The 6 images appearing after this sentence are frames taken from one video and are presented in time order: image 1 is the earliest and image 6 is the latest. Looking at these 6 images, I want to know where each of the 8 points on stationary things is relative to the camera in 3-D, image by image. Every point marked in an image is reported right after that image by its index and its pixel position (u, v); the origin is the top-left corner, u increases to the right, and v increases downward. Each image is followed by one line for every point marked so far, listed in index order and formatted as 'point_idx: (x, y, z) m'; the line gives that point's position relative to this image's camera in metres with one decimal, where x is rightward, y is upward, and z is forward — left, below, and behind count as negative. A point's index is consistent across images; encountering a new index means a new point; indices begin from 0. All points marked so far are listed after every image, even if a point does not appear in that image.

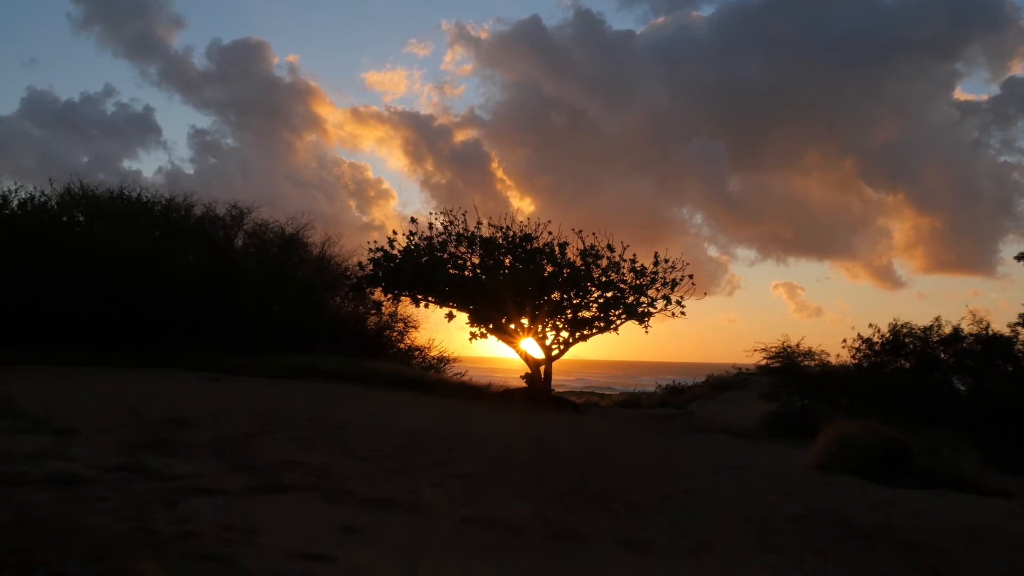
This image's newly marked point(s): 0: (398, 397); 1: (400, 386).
0: (-2.7, -2.1, +15.0) m
1: (-2.9, -2.0, +16.5) m
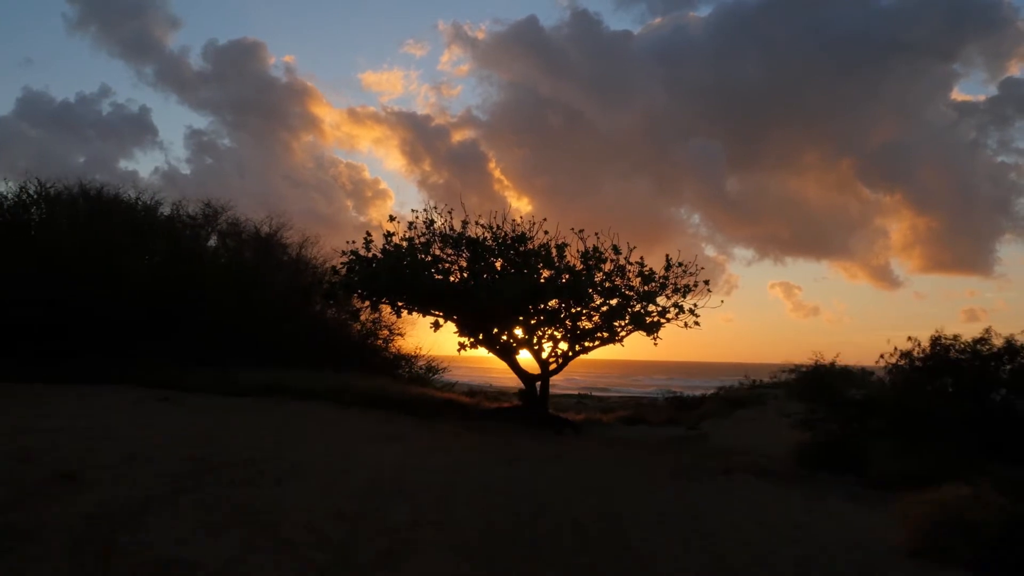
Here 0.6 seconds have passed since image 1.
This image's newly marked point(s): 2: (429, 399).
0: (-2.5, -2.4, +13.7) m
1: (-2.7, -2.3, +15.3) m
2: (-2.0, -2.4, +16.1) m
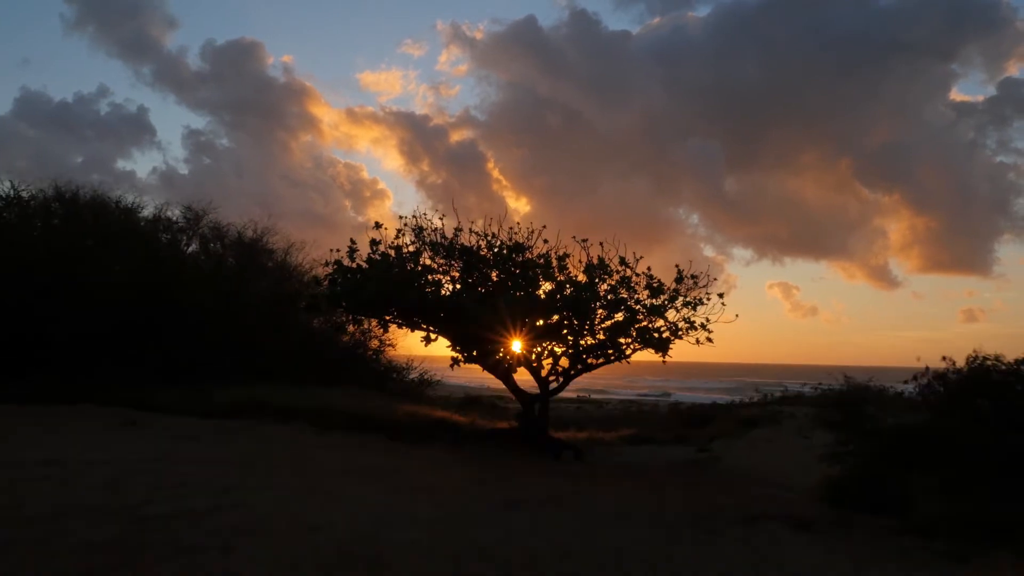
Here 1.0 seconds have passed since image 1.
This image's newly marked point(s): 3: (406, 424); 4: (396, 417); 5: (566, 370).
0: (-2.5, -2.7, +12.6) m
1: (-2.8, -2.5, +14.1) m
2: (-2.0, -2.6, +14.9) m
3: (-2.1, -2.6, +14.1) m
4: (-2.4, -2.6, +14.4) m
5: (+1.0, -1.6, +14.0) m
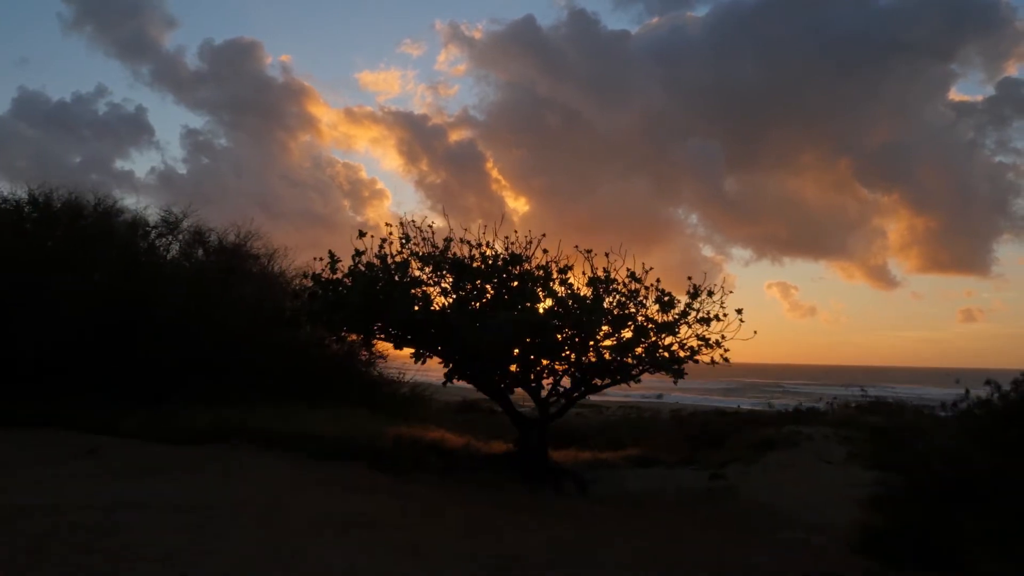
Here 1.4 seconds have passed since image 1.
0: (-2.6, -2.9, +11.4) m
1: (-2.8, -2.8, +12.9) m
2: (-2.1, -2.9, +13.8) m
3: (-2.1, -2.9, +12.9) m
4: (-2.4, -2.8, +13.2) m
5: (+1.0, -1.9, +12.9) m
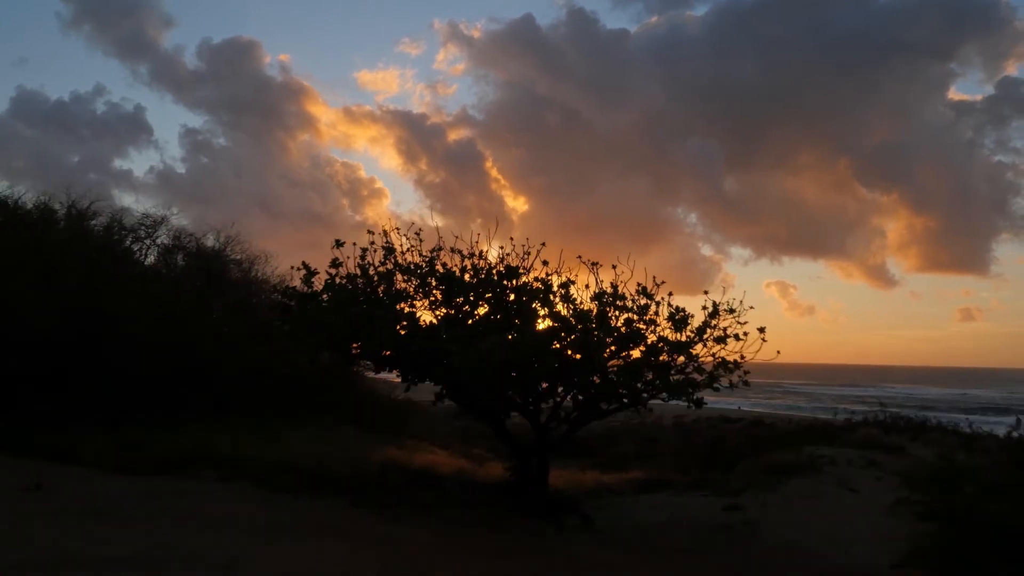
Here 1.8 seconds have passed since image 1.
0: (-2.7, -3.1, +10.2) m
1: (-2.9, -3.0, +11.7) m
2: (-2.1, -3.1, +12.6) m
3: (-2.2, -3.1, +11.7) m
4: (-2.5, -3.0, +12.0) m
5: (+0.9, -2.1, +11.7) m
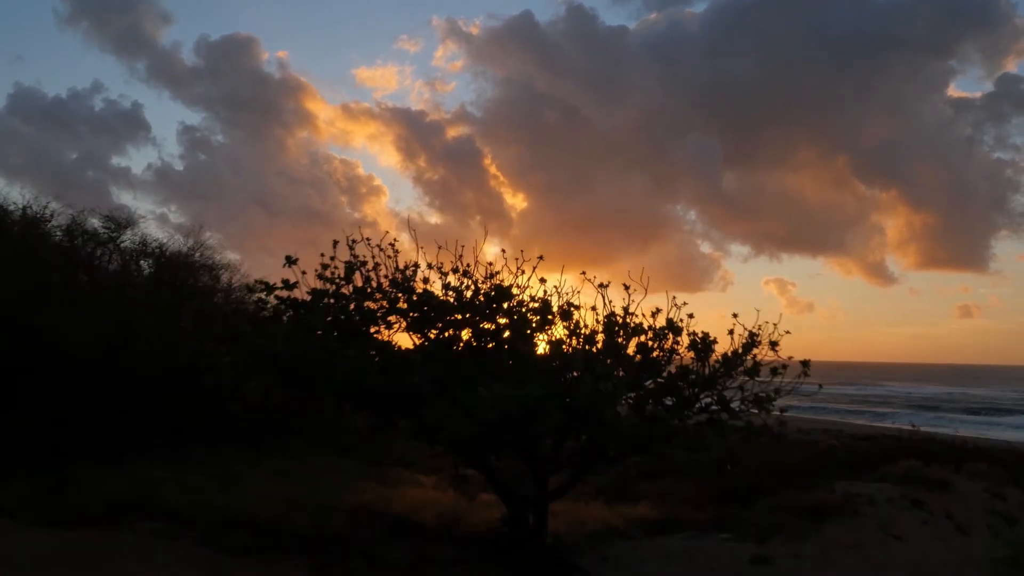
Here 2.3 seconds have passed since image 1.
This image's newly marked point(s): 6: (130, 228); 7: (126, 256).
0: (-2.8, -3.4, +8.5) m
1: (-3.0, -3.3, +10.0) m
2: (-2.2, -3.4, +10.8) m
3: (-2.3, -3.4, +10.0) m
4: (-2.6, -3.3, +10.3) m
5: (+0.8, -2.3, +9.9) m
6: (-10.1, +1.6, +19.3) m
7: (-10.0, +0.8, +18.9) m
